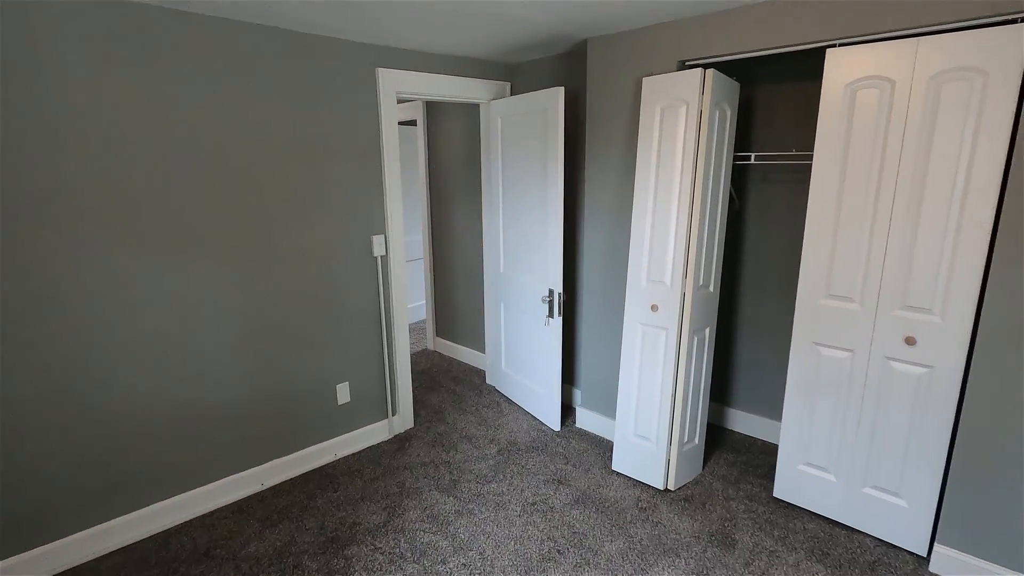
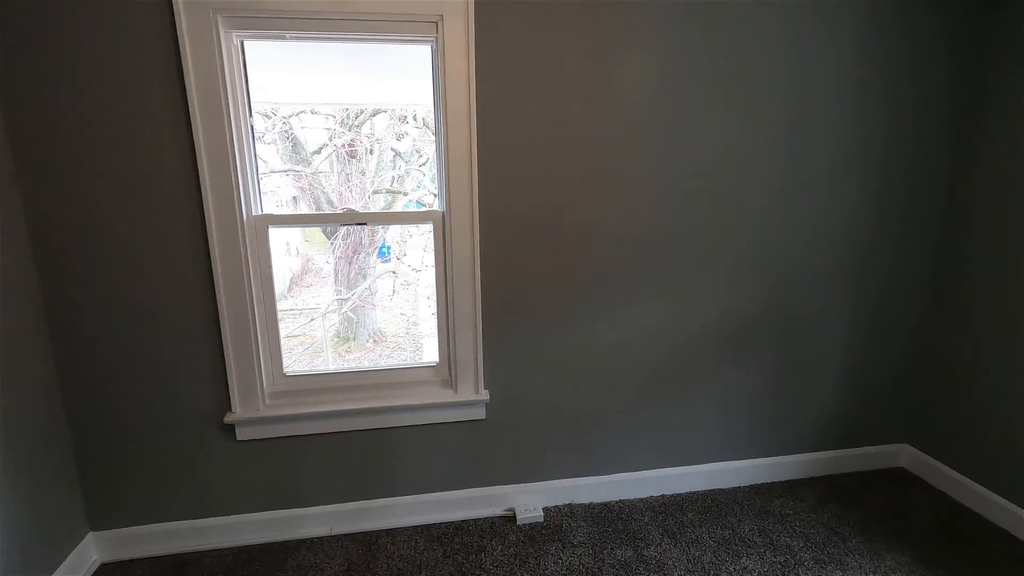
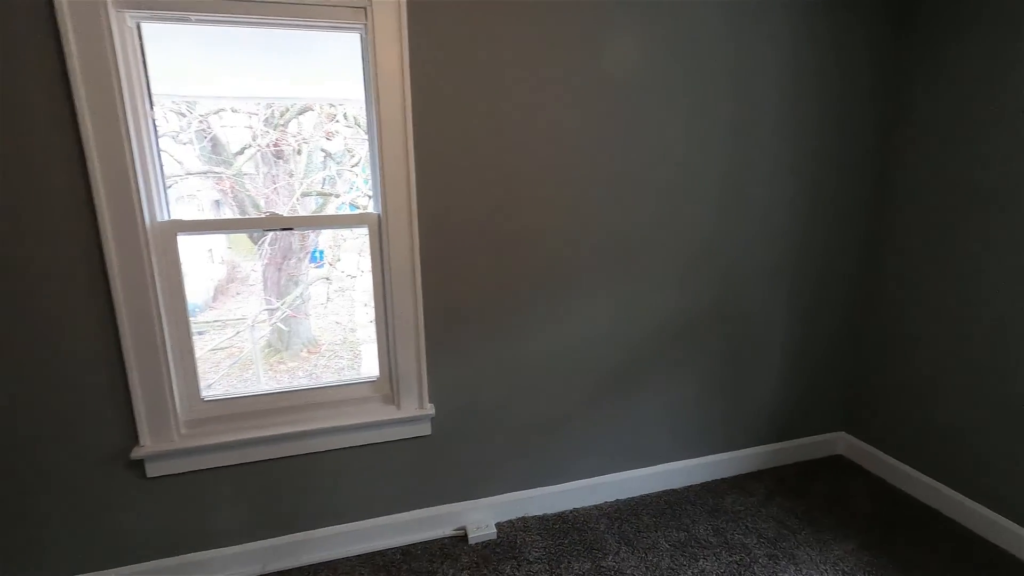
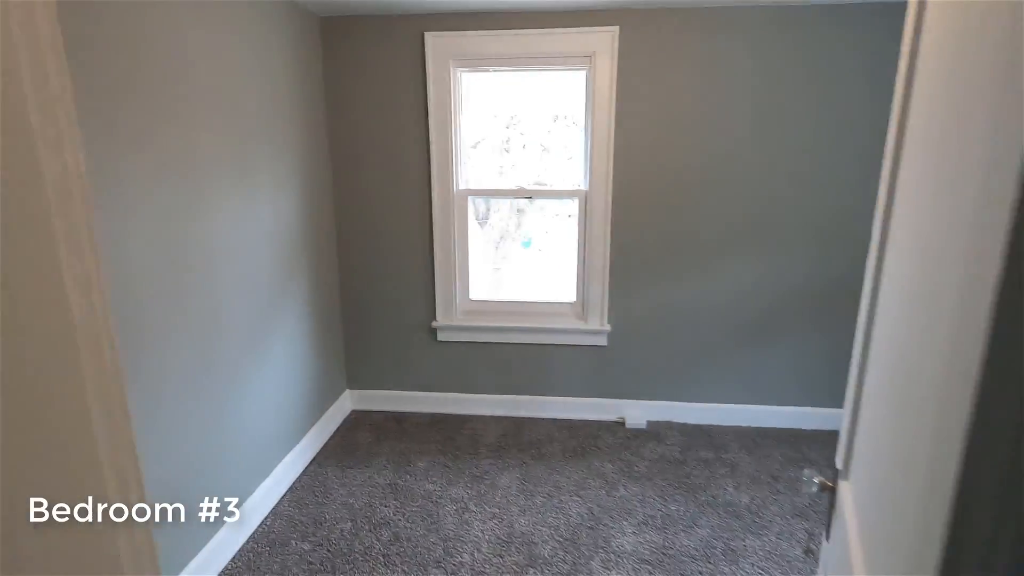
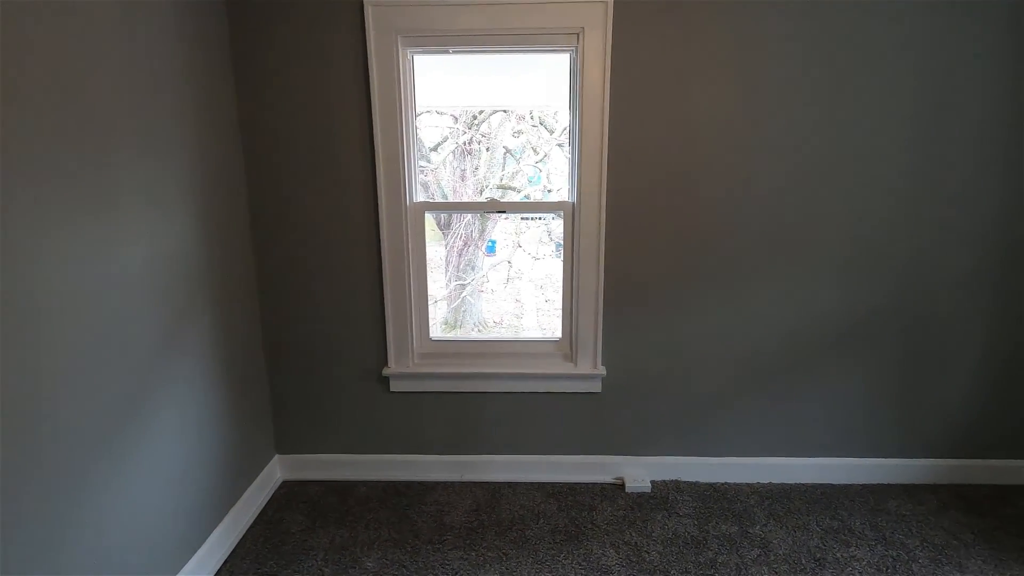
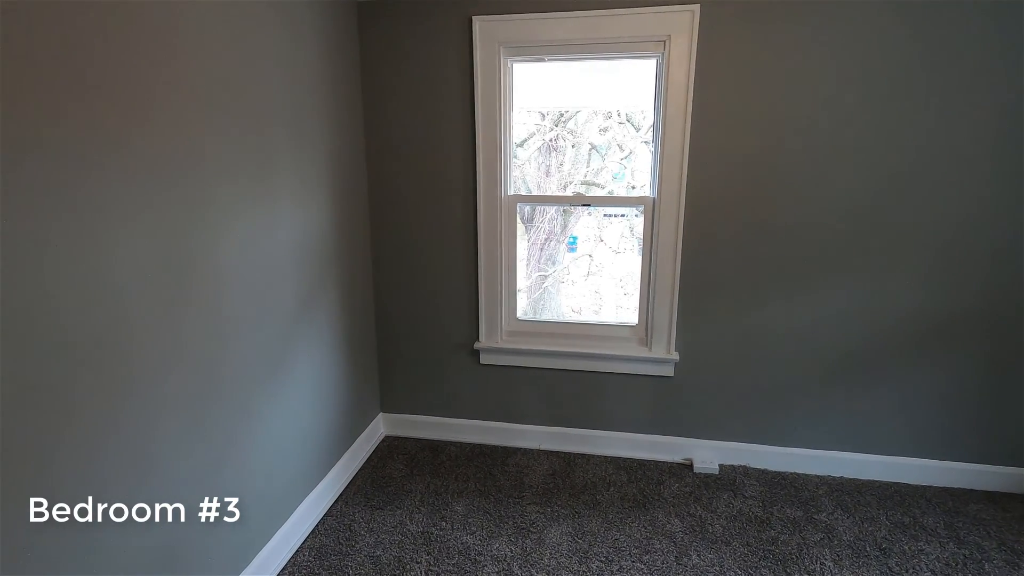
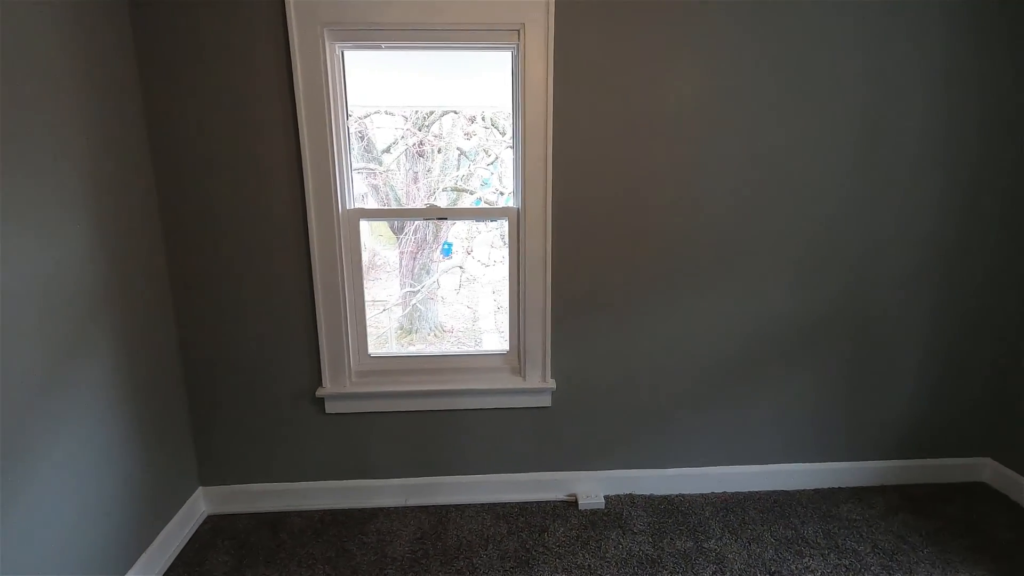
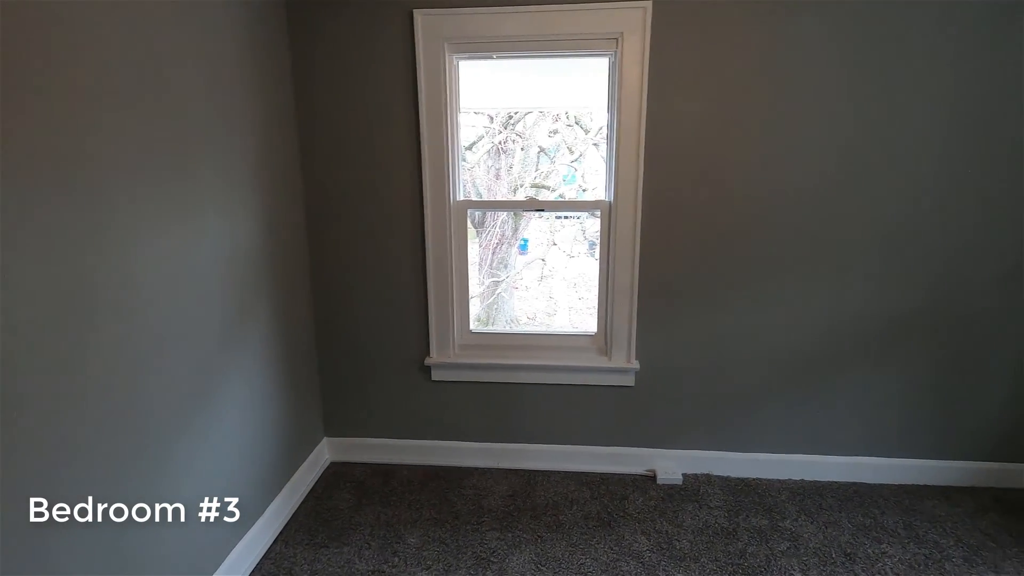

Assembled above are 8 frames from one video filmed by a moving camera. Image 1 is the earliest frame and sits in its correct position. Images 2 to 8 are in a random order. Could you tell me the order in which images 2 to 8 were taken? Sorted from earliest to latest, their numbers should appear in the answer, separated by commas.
4, 6, 8, 5, 7, 2, 3
